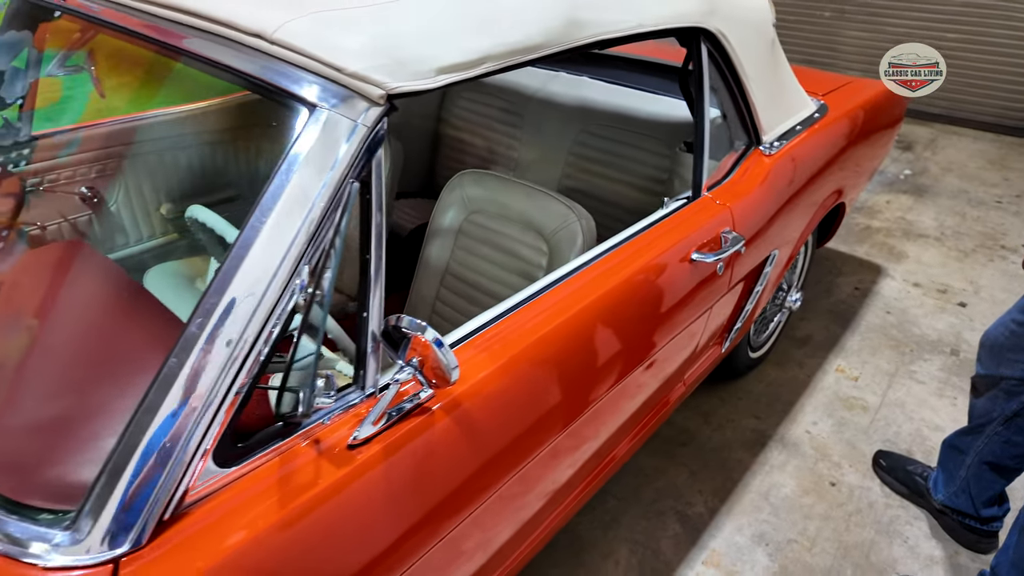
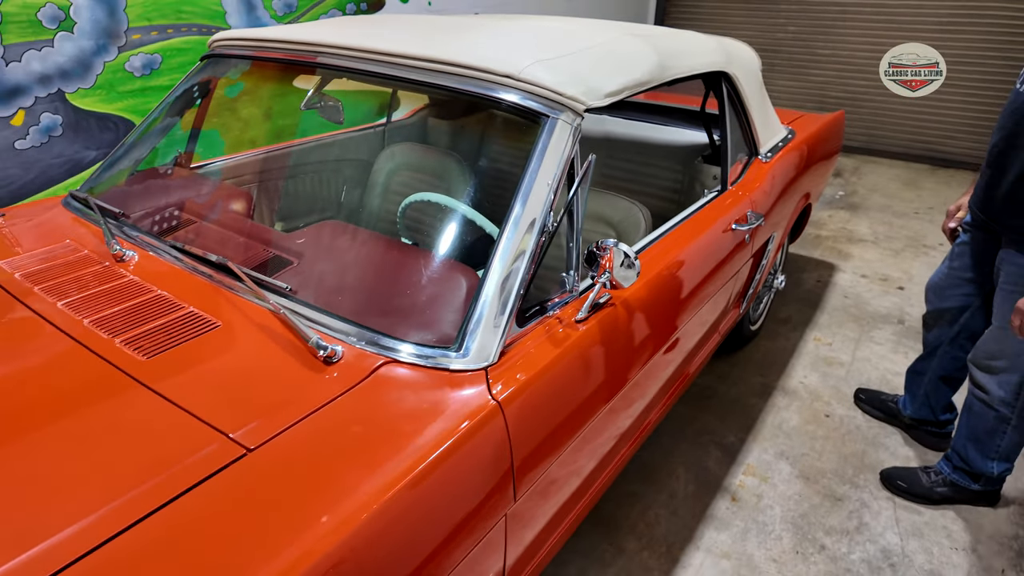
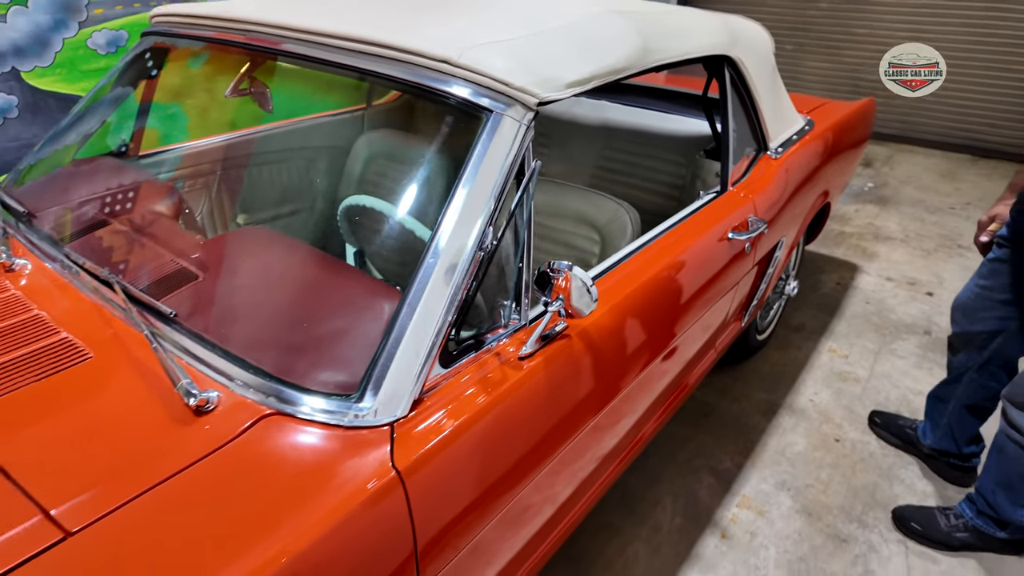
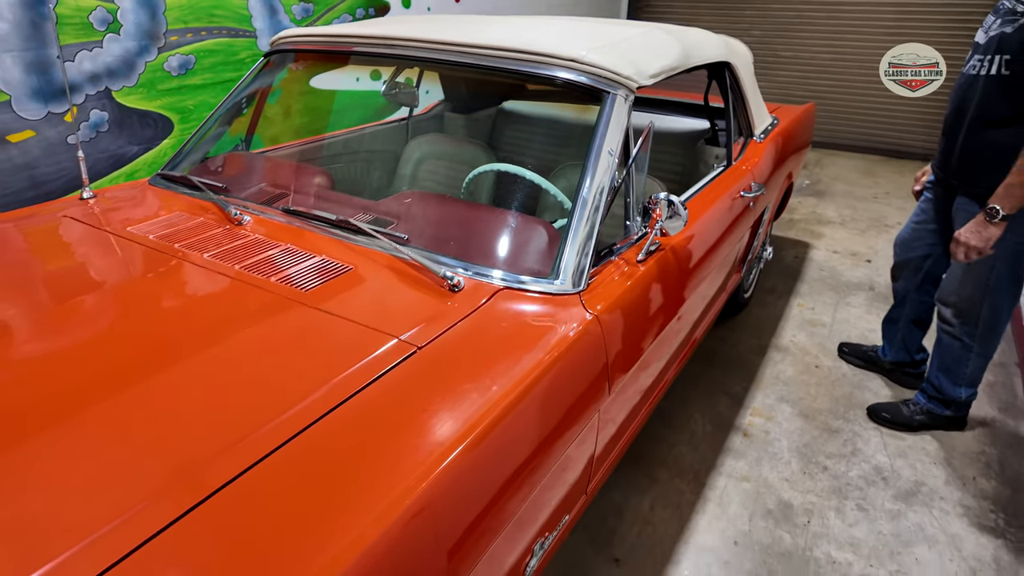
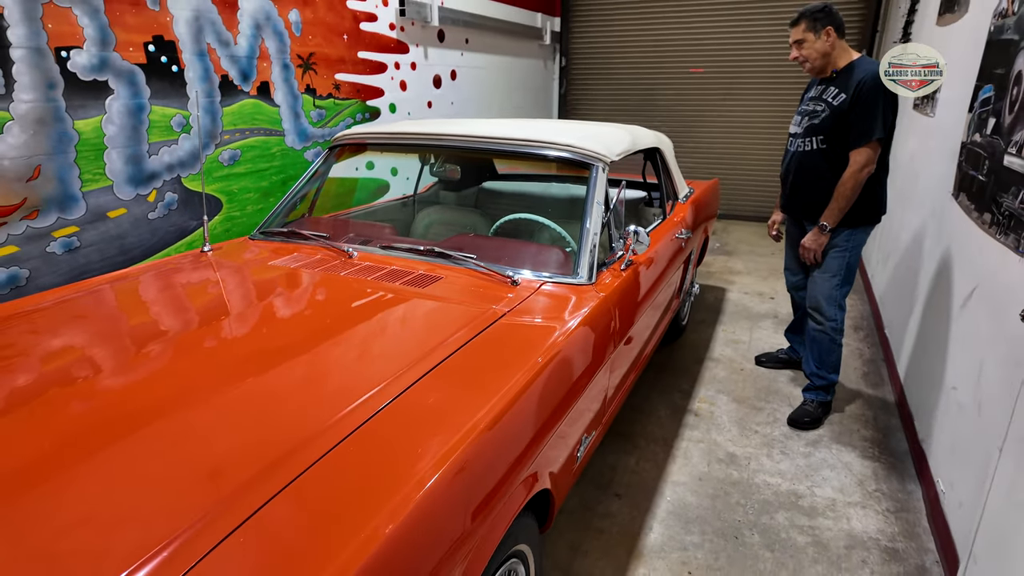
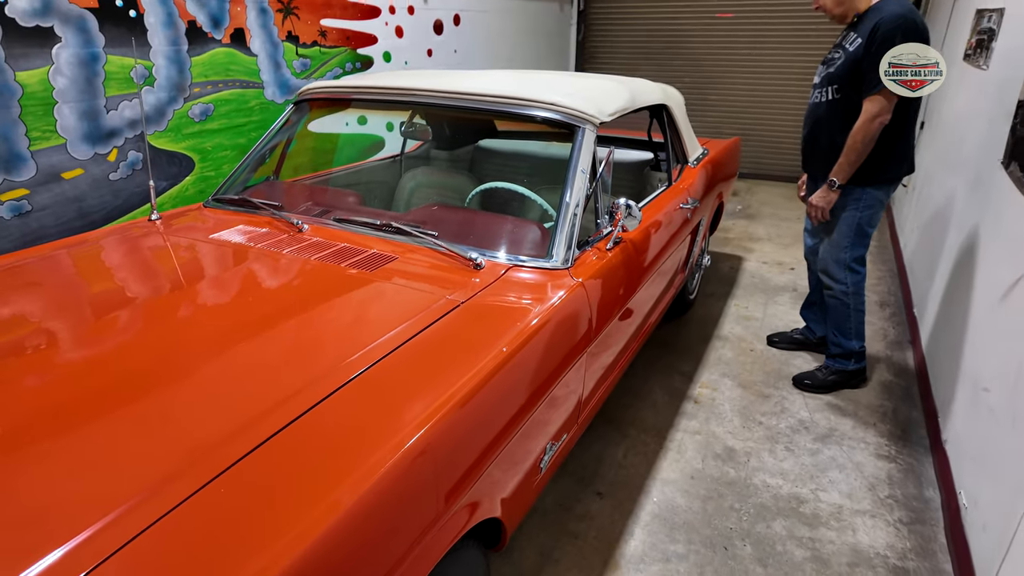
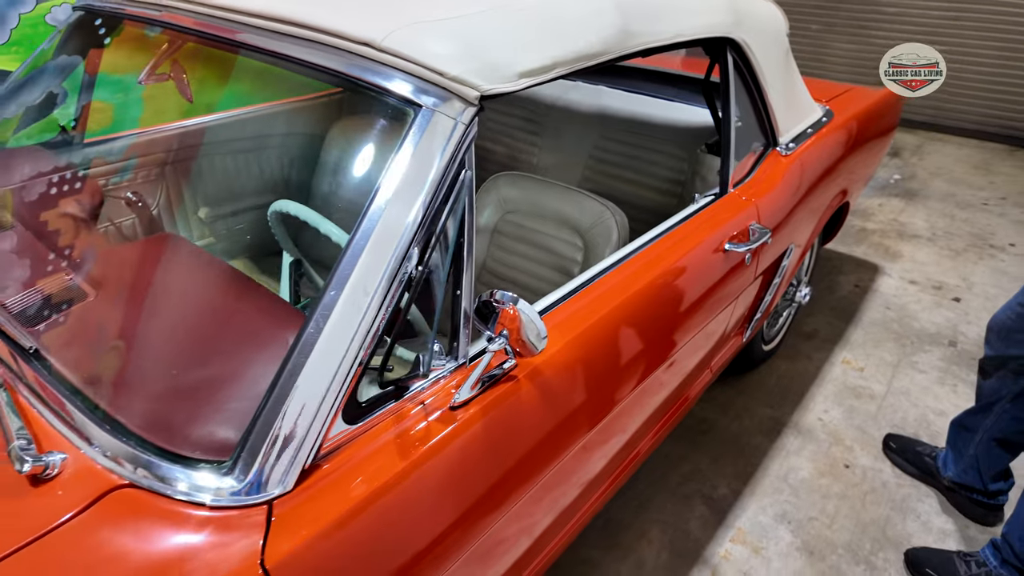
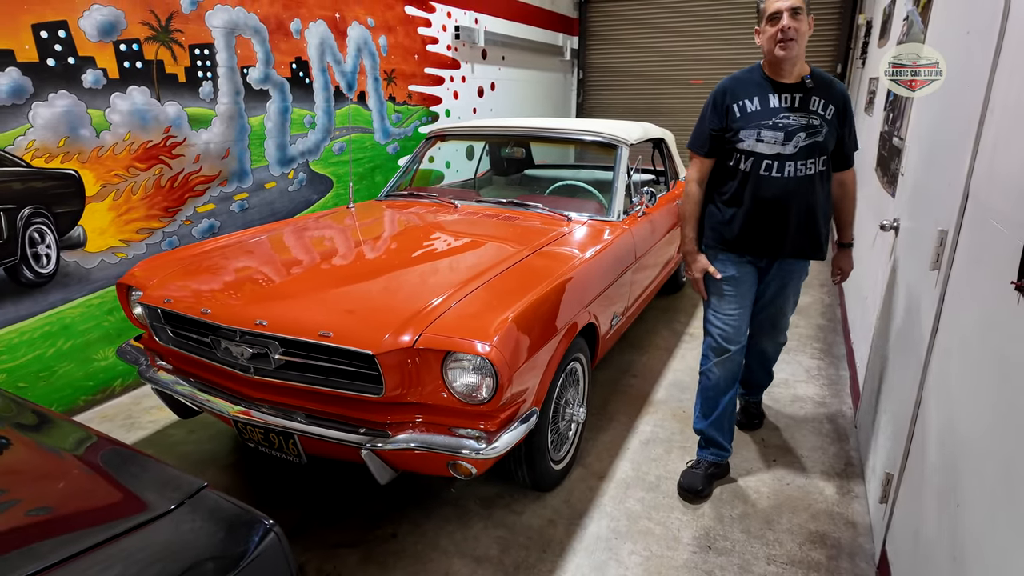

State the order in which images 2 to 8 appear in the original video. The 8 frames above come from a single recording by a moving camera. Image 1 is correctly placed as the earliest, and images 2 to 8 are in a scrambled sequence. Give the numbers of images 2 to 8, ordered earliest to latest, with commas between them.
7, 3, 2, 4, 6, 5, 8
